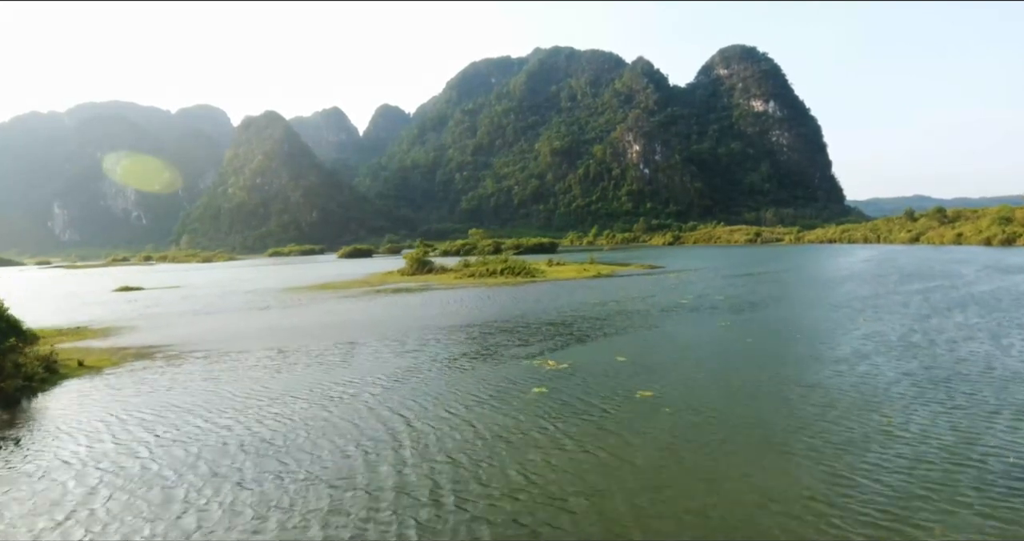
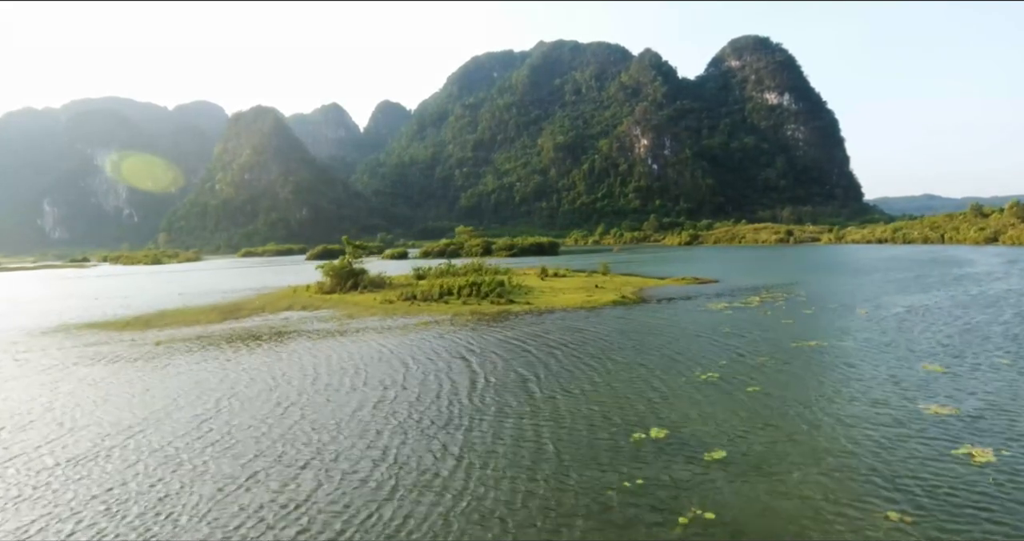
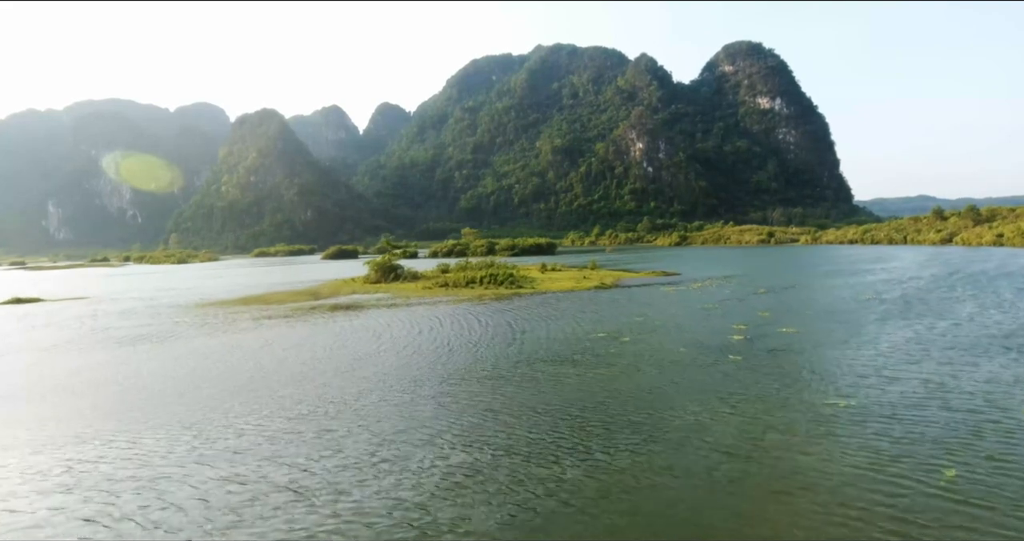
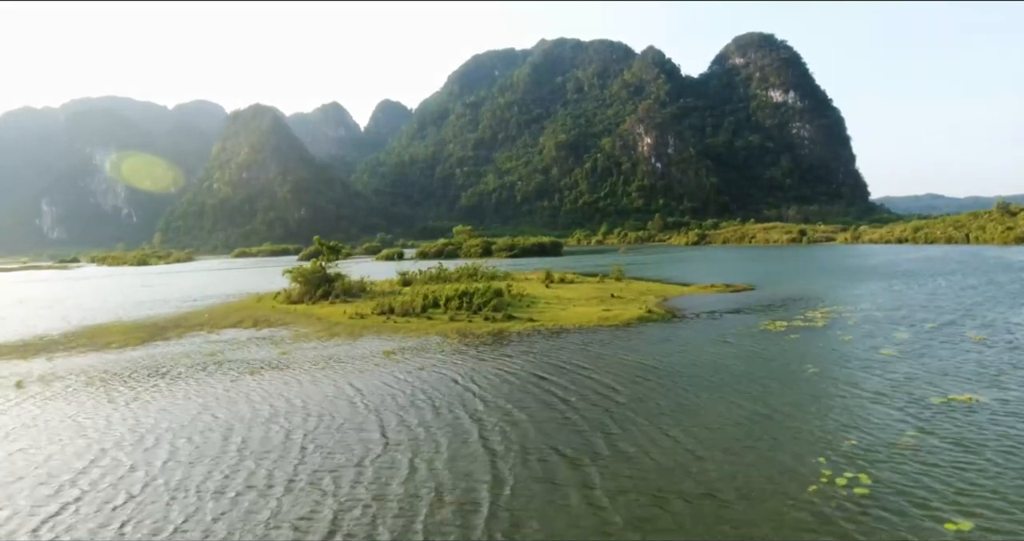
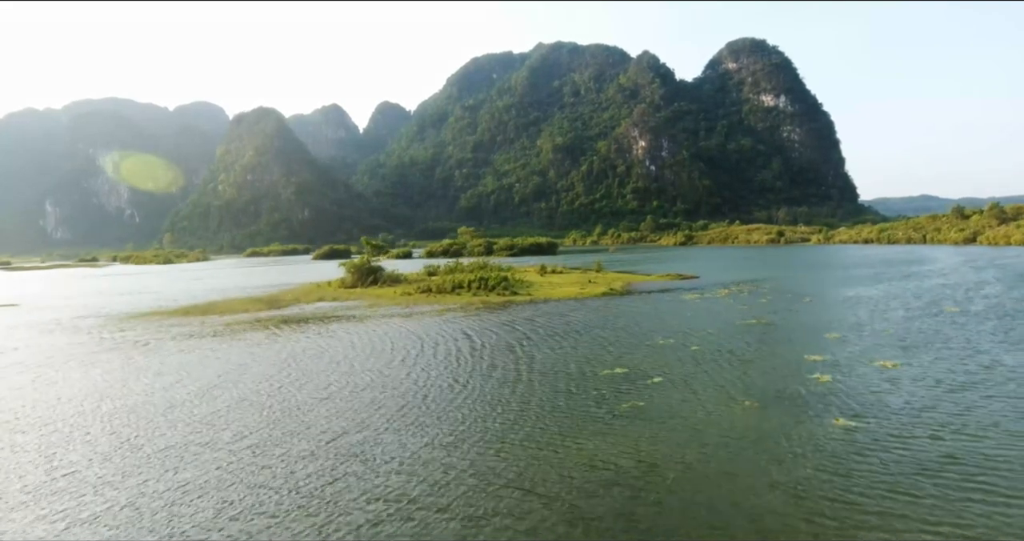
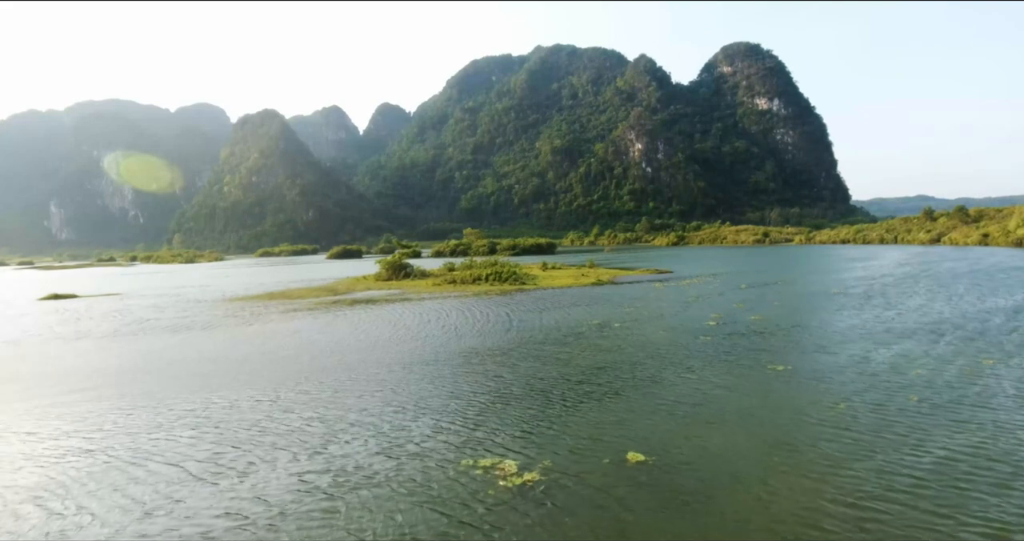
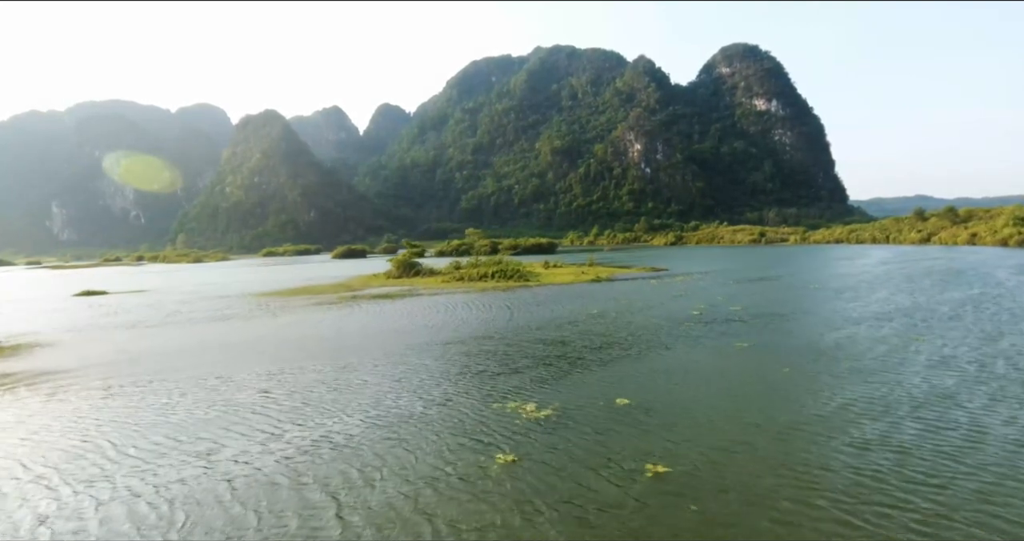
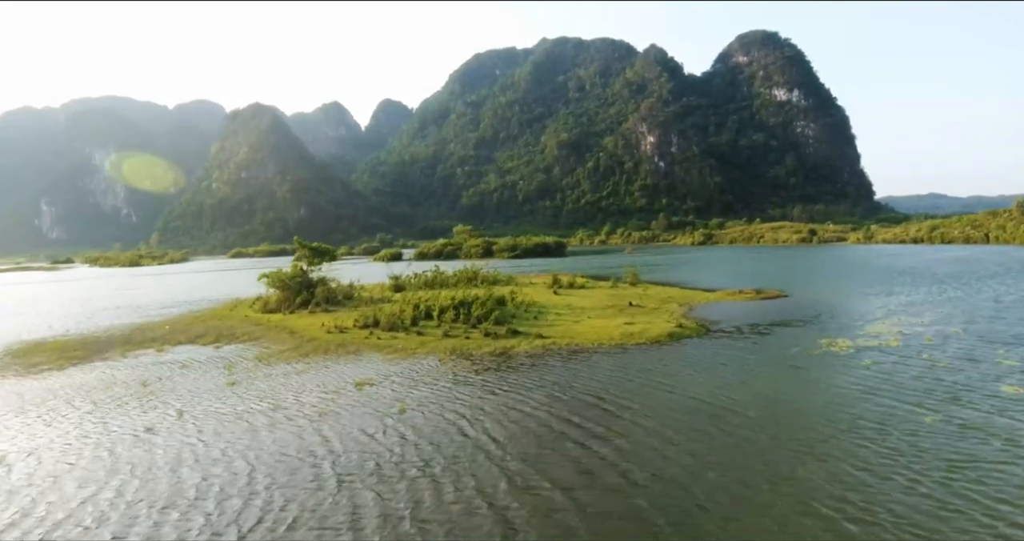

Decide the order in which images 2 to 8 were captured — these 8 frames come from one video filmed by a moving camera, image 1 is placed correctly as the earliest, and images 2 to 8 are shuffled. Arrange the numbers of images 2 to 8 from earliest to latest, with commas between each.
7, 6, 3, 5, 2, 4, 8
